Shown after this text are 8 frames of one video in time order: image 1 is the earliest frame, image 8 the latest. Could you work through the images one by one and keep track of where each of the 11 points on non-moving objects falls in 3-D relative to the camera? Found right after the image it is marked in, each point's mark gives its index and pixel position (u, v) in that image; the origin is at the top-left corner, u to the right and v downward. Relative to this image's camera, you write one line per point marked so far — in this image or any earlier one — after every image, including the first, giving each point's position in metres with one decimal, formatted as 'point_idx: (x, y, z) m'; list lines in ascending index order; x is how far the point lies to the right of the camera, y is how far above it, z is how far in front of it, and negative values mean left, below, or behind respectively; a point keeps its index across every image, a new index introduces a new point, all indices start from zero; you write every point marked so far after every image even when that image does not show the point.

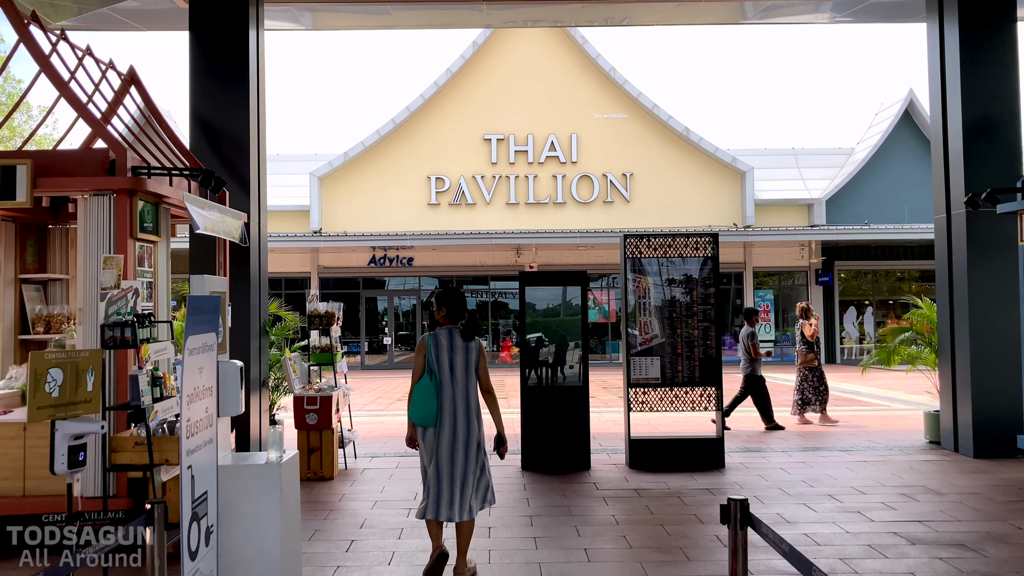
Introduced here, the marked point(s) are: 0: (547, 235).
0: (+0.7, +1.2, +19.0) m
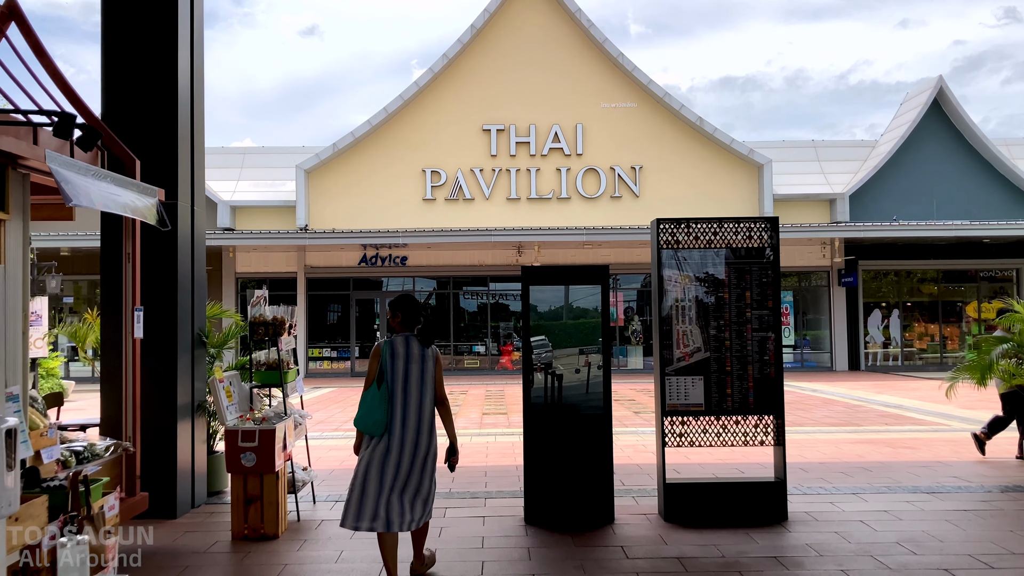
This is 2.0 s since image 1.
0: (+0.8, +1.1, +17.5) m
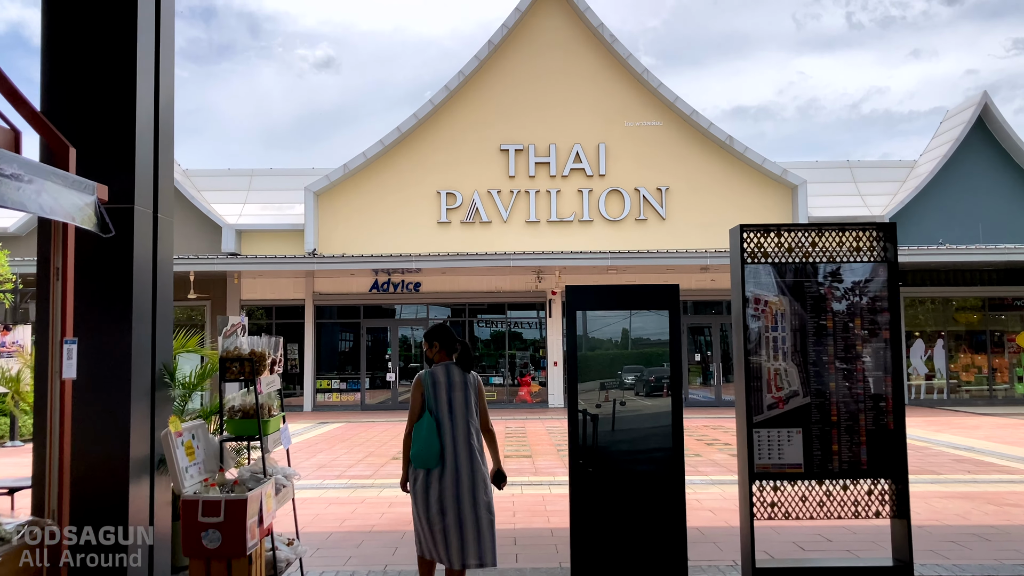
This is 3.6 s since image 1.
0: (+1.1, +0.6, +16.4) m
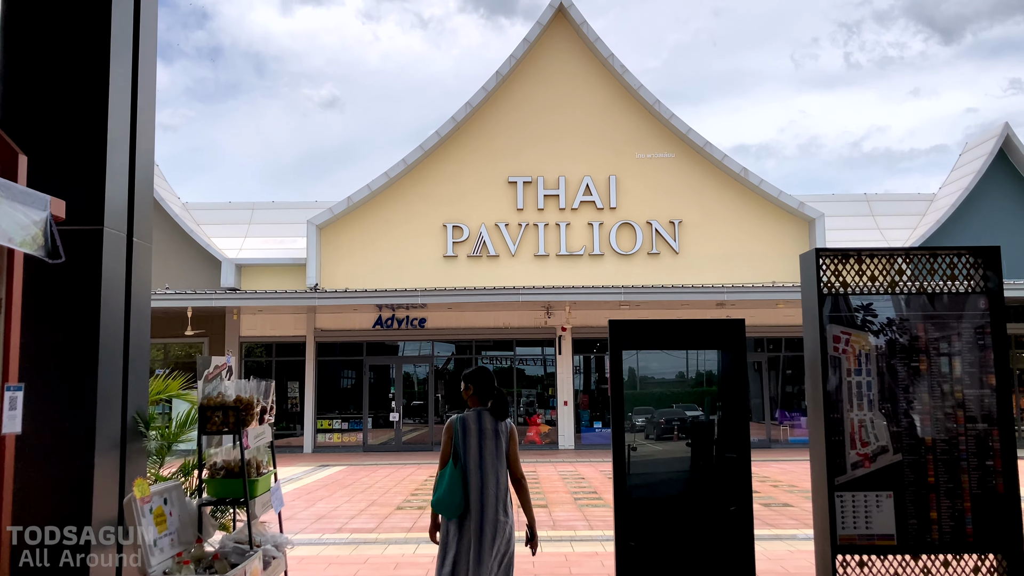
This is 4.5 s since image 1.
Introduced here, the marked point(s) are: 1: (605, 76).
0: (+1.3, 0.0, +15.8) m
1: (+2.0, +4.6, +19.0) m
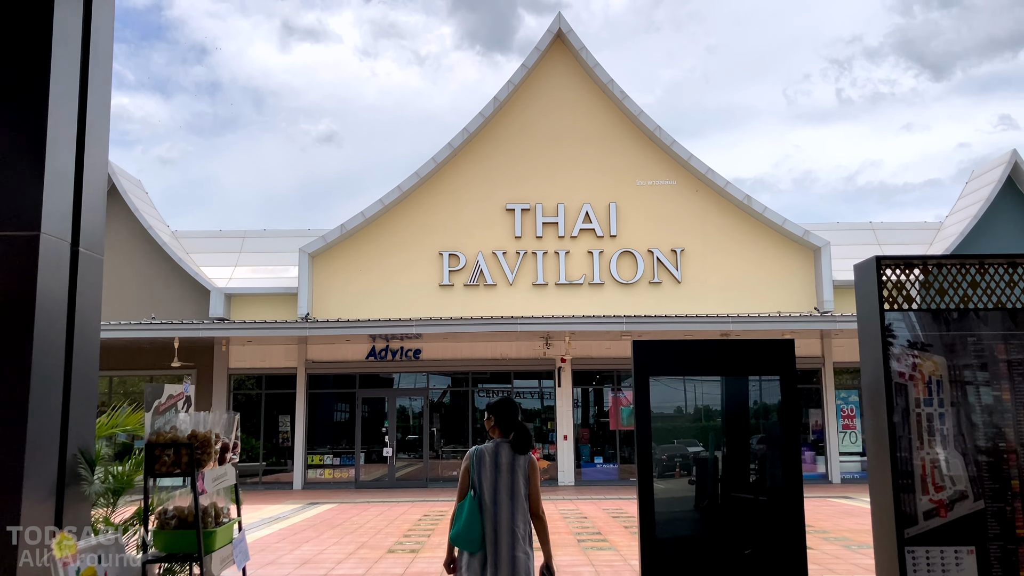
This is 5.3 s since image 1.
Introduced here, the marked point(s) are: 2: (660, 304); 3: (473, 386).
0: (+1.3, -0.6, +15.3) m
1: (+2.0, +4.0, +18.7) m
2: (+3.0, -0.3, +17.7) m
3: (-0.8, -1.9, +17.2) m
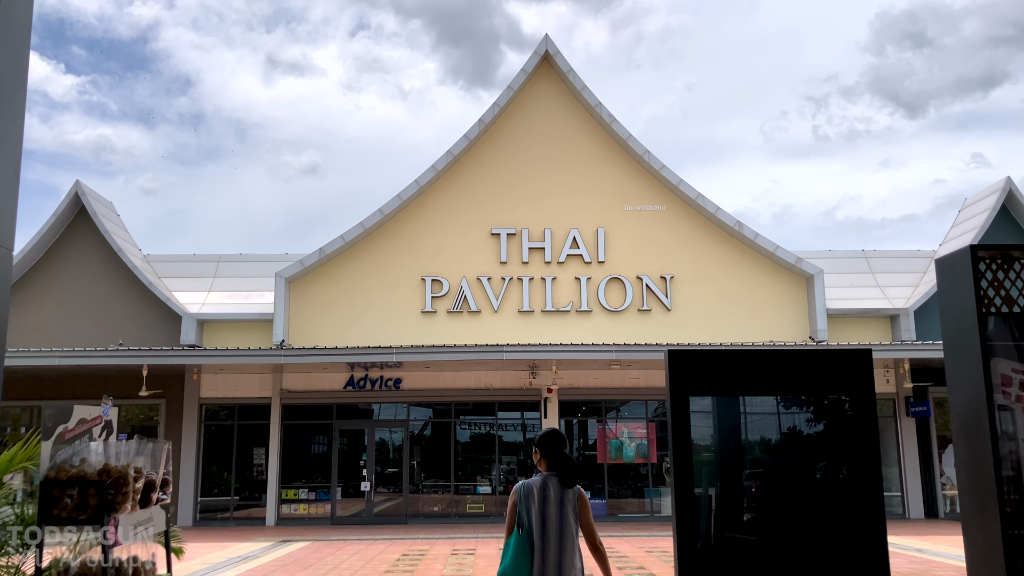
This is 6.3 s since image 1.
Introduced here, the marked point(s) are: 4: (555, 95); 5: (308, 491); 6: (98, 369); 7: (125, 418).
0: (+1.0, -1.0, +14.7) m
1: (+1.7, +3.4, +18.2) m
2: (+2.7, -0.9, +17.1) m
3: (-1.1, -2.5, +16.5) m
4: (+0.9, +4.0, +18.3) m
5: (-3.8, -3.8, +16.4) m
6: (-7.6, -1.5, +15.9) m
7: (-7.4, -2.5, +16.7) m
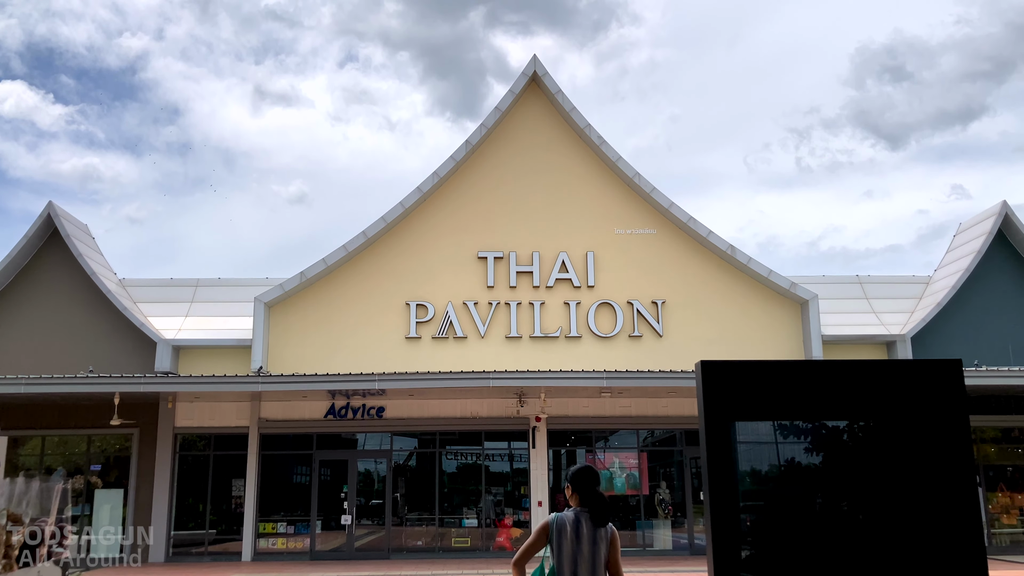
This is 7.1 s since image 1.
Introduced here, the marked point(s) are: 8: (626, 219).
0: (+0.8, -1.4, +14.2) m
1: (+1.4, +2.9, +17.9) m
2: (+2.5, -1.3, +16.6) m
3: (-1.3, -2.9, +15.9) m
4: (+0.6, +3.5, +18.0) m
5: (-4.1, -4.2, +15.7) m
6: (-7.8, -1.9, +15.3) m
7: (-7.6, -2.9, +16.0) m
8: (+2.3, +1.4, +17.4) m
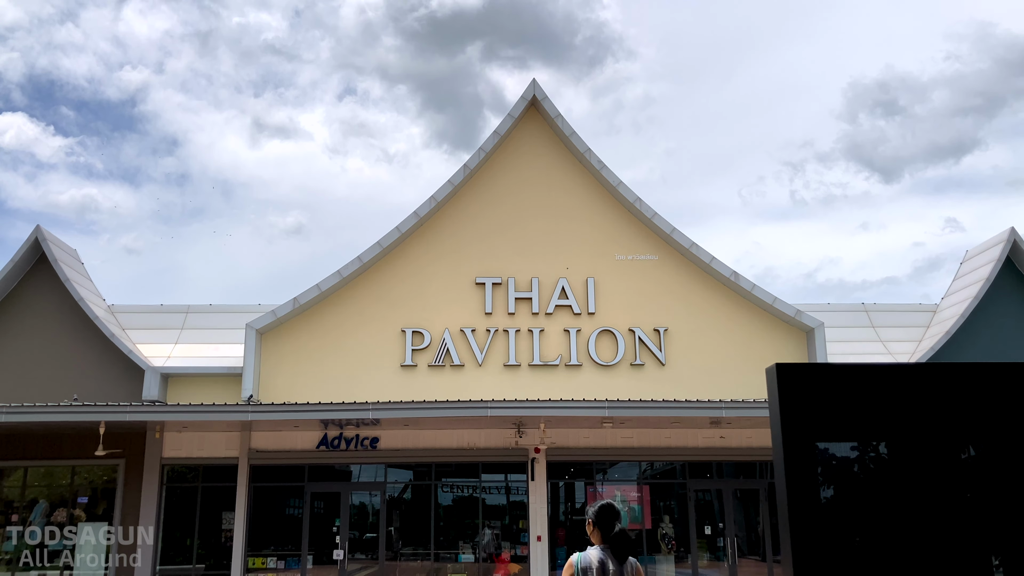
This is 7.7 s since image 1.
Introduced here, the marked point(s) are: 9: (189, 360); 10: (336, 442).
0: (+0.8, -1.8, +13.7) m
1: (+1.4, +2.3, +17.6) m
2: (+2.4, -1.8, +16.2) m
3: (-1.3, -3.4, +15.4) m
4: (+0.6, +3.0, +17.7) m
5: (-4.1, -4.7, +15.1) m
6: (-7.8, -2.3, +14.7) m
7: (-7.6, -3.4, +15.5) m
8: (+2.2, +0.9, +17.0) m
9: (-6.2, -1.4, +16.8) m
10: (-3.1, -2.7, +15.5) m
